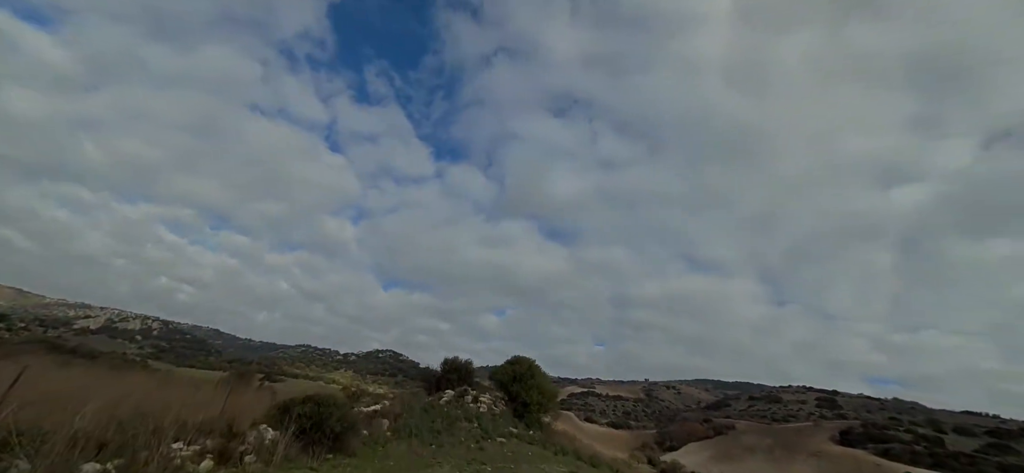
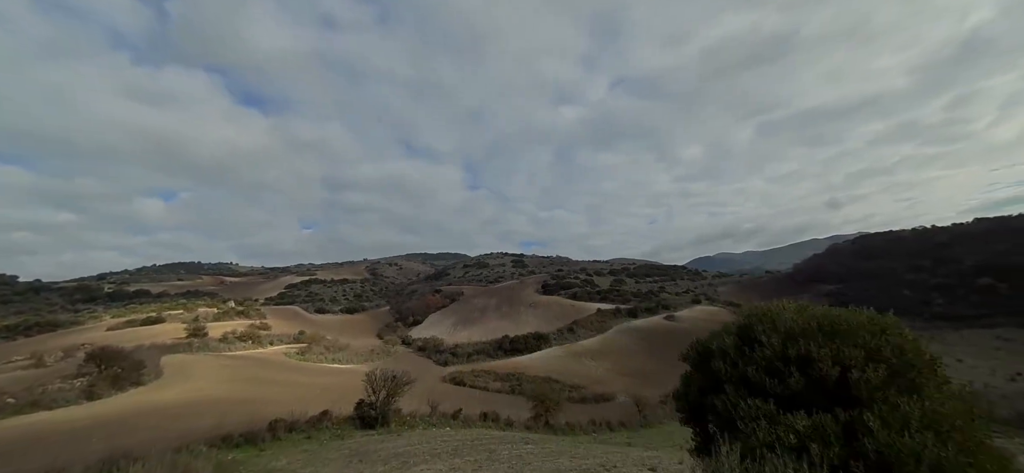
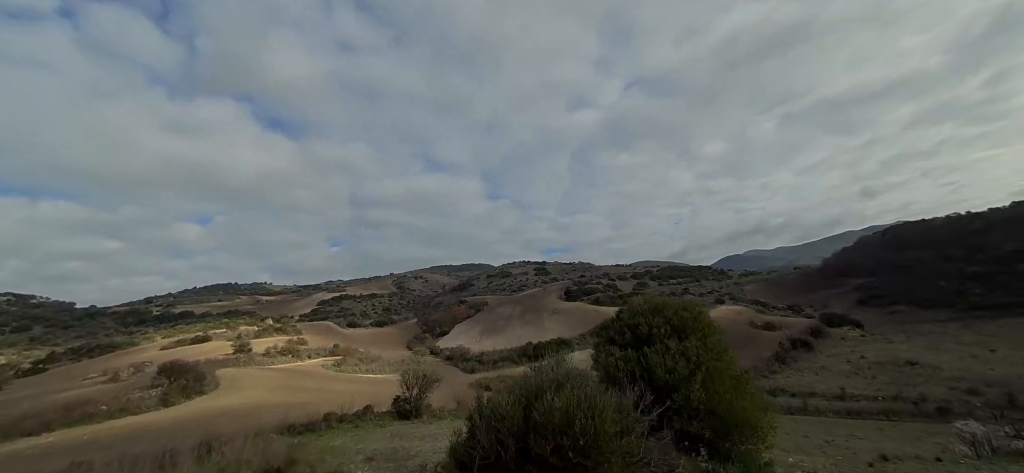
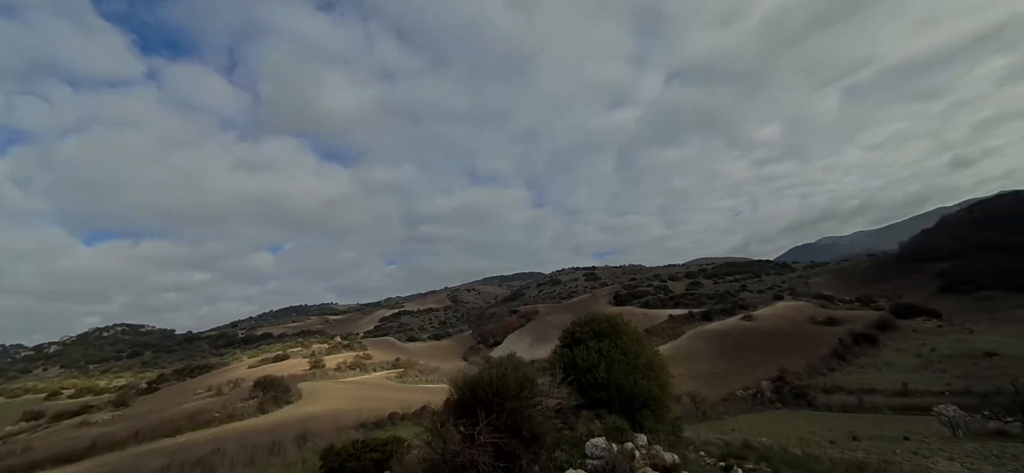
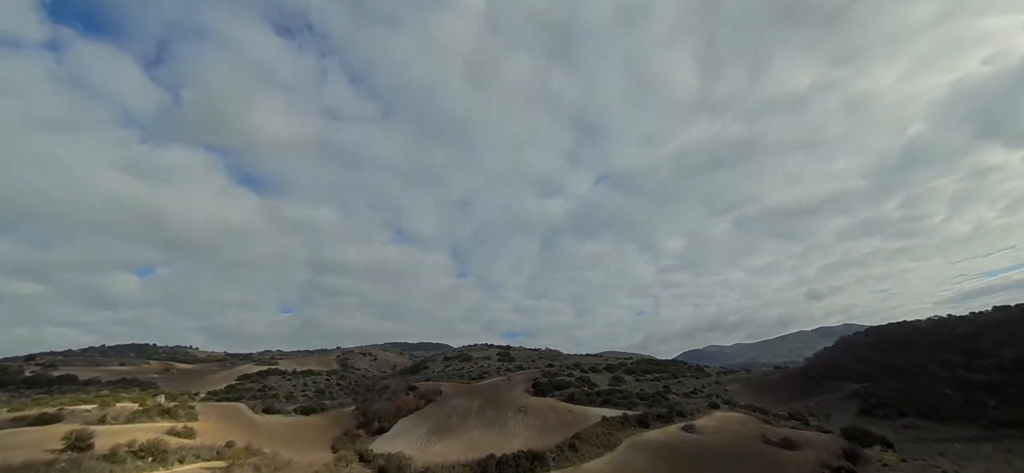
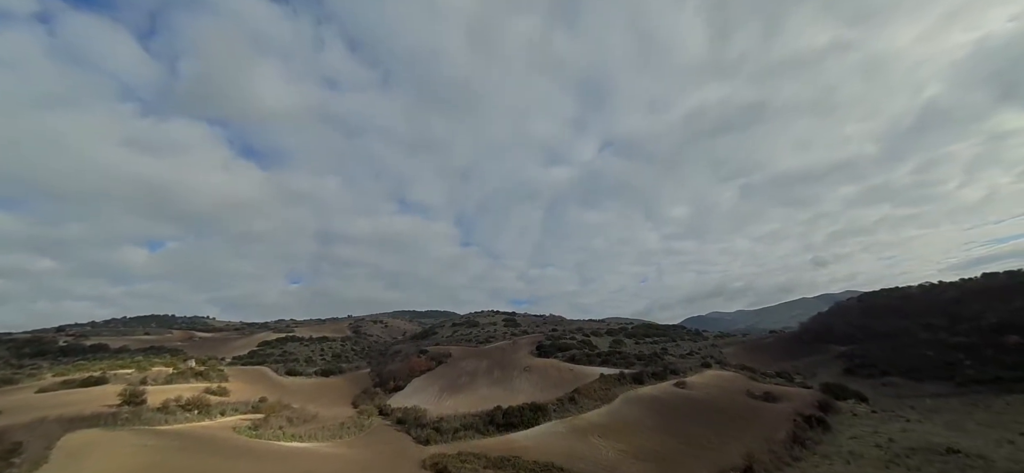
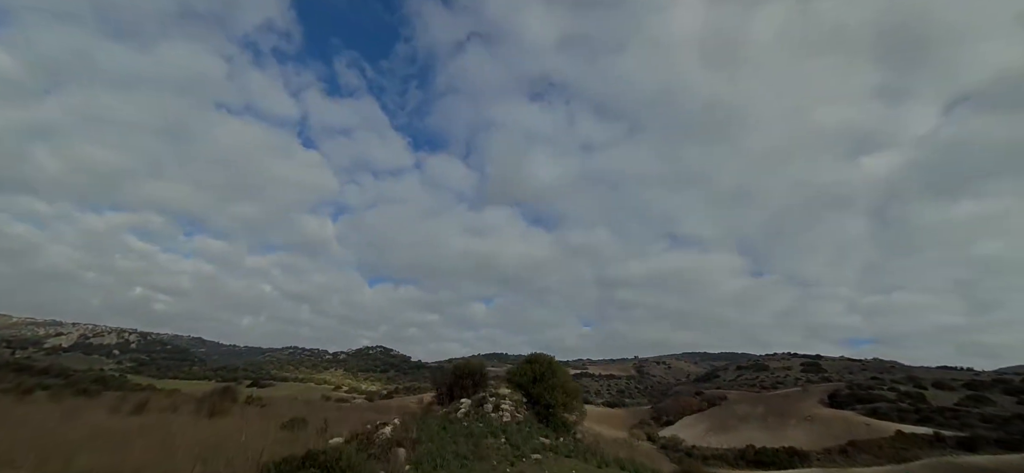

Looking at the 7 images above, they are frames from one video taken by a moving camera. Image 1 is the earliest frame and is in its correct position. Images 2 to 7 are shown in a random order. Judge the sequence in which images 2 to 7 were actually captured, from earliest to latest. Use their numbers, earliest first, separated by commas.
7, 4, 3, 2, 6, 5
